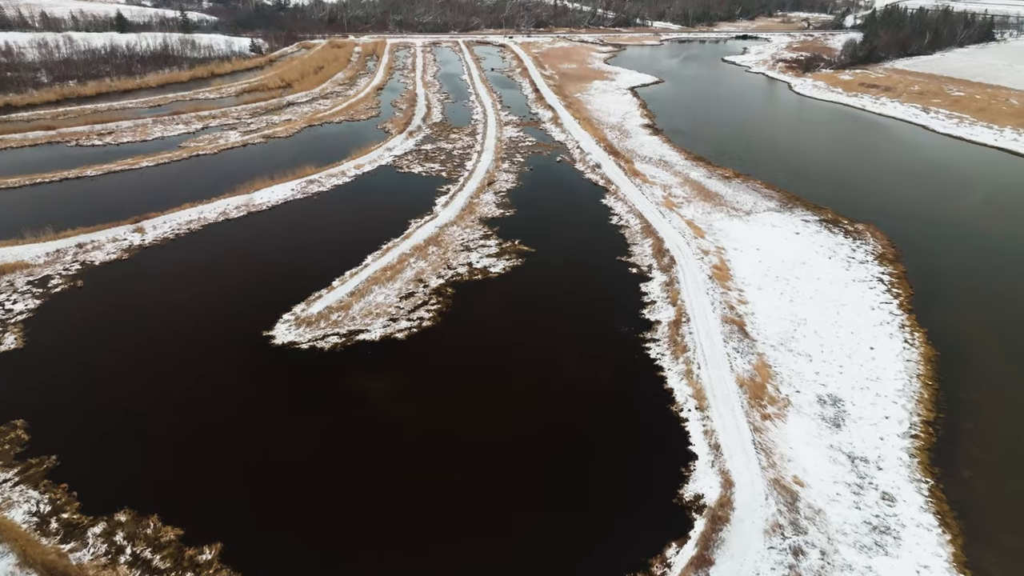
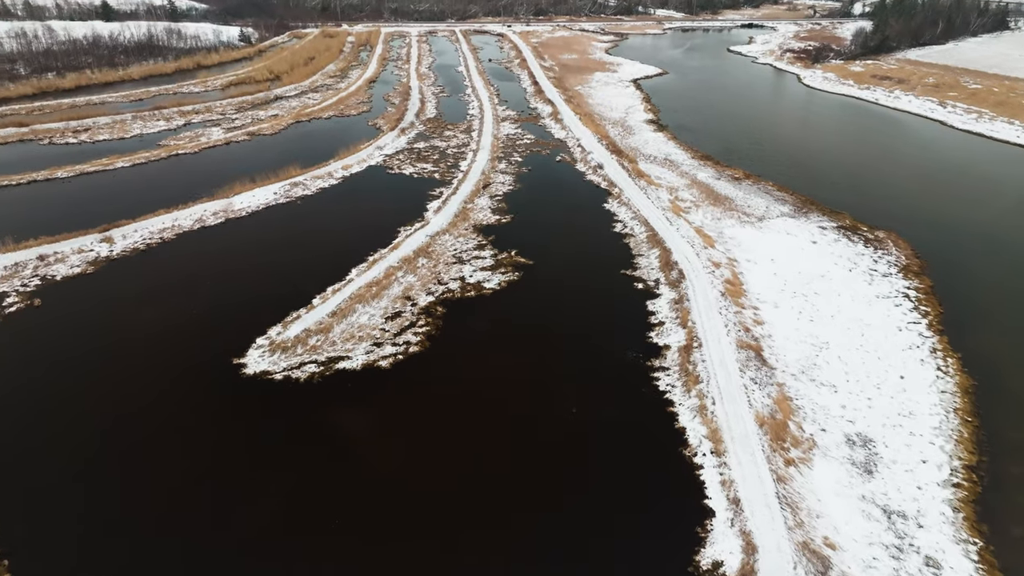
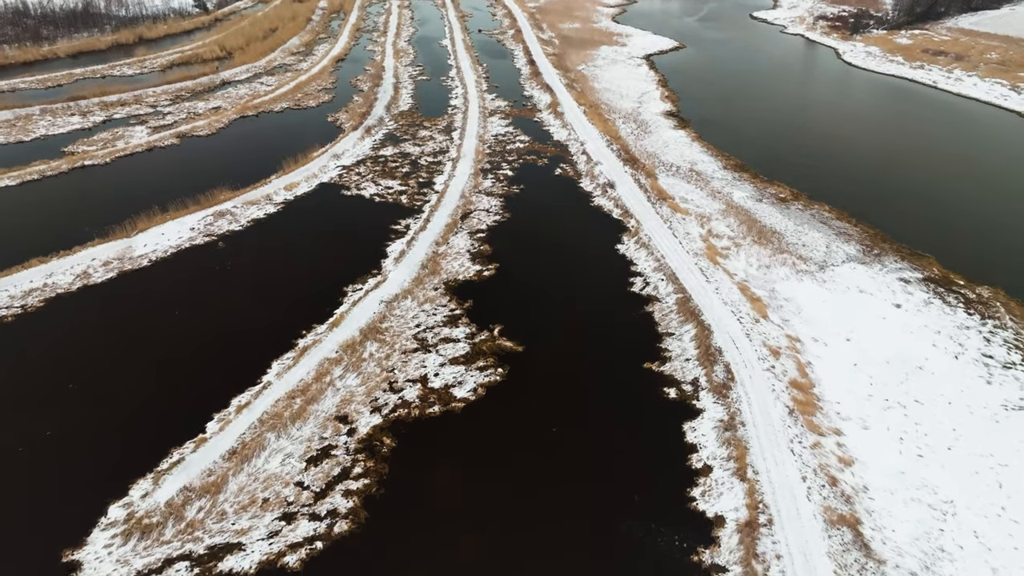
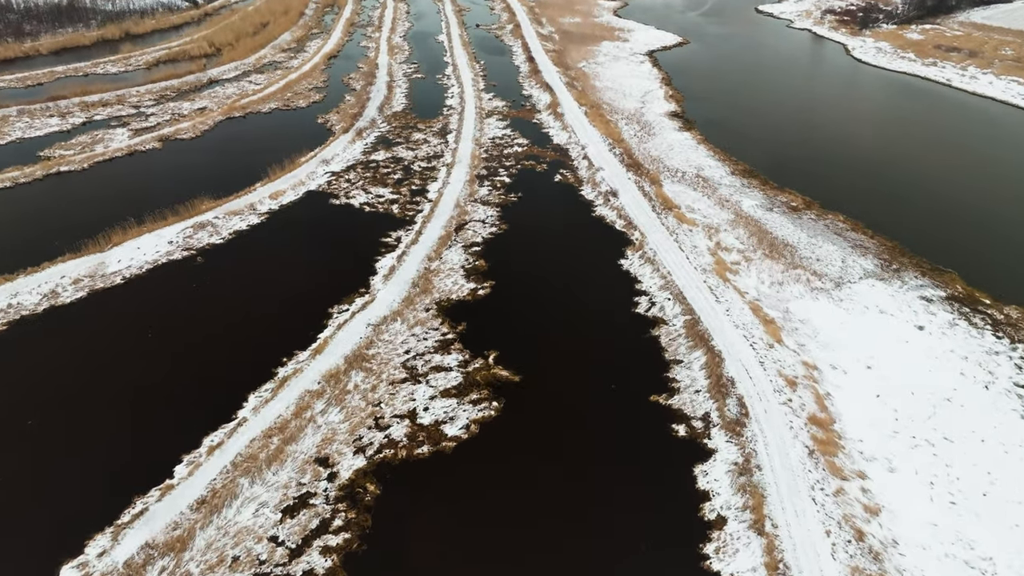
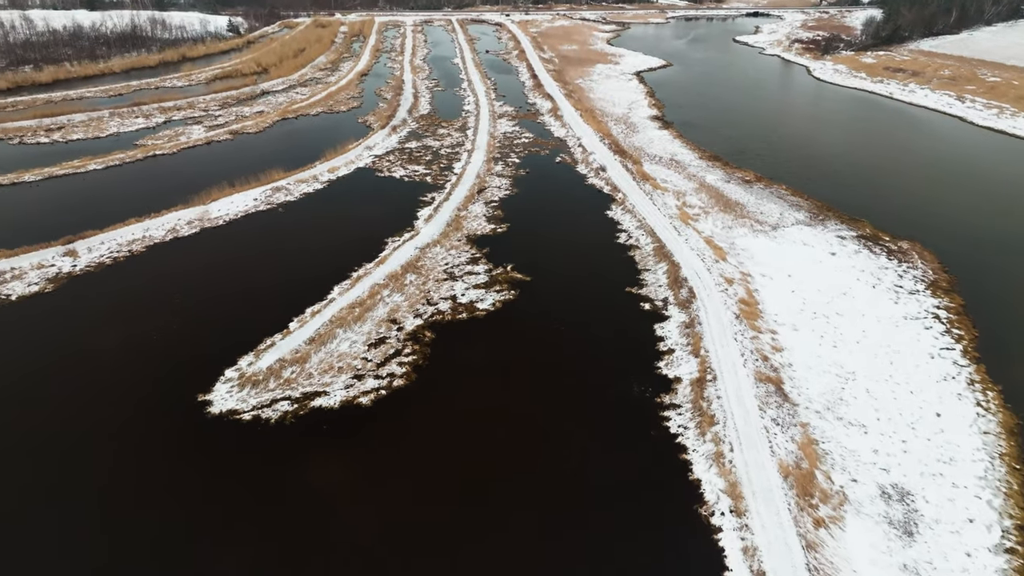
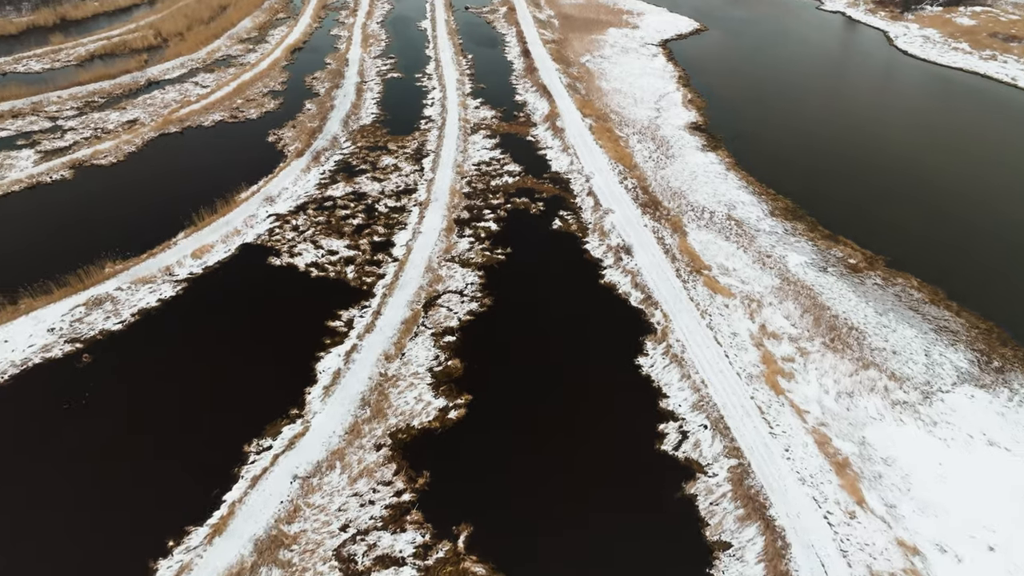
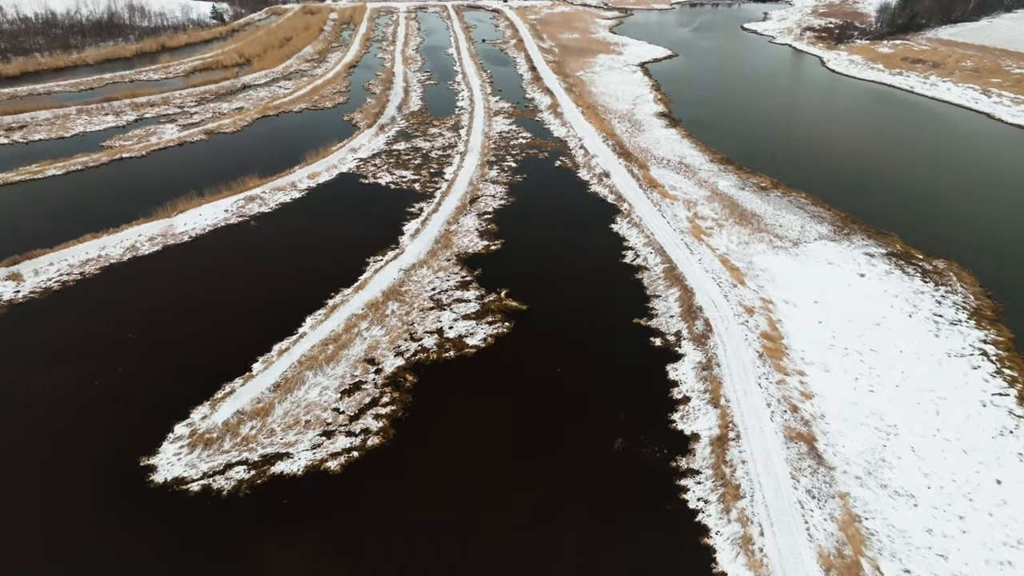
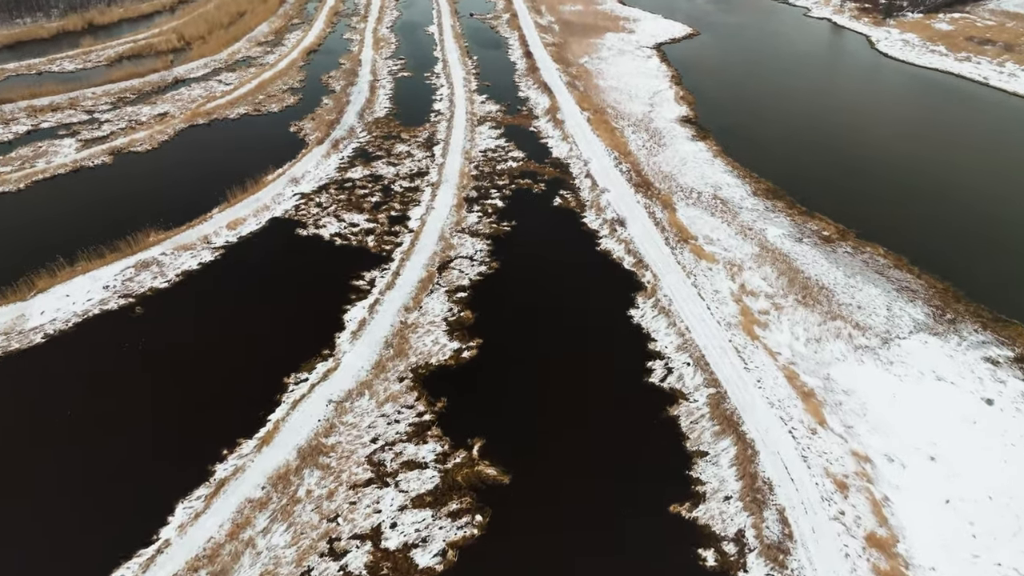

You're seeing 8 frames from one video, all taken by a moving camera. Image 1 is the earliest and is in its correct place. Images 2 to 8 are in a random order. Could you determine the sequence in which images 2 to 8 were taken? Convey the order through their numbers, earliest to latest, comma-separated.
2, 5, 7, 3, 4, 8, 6
